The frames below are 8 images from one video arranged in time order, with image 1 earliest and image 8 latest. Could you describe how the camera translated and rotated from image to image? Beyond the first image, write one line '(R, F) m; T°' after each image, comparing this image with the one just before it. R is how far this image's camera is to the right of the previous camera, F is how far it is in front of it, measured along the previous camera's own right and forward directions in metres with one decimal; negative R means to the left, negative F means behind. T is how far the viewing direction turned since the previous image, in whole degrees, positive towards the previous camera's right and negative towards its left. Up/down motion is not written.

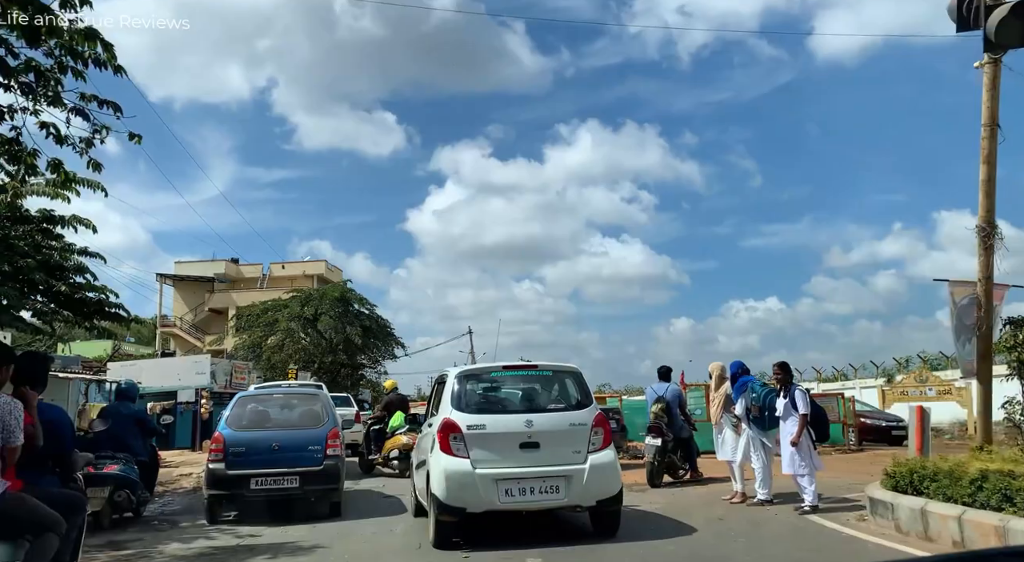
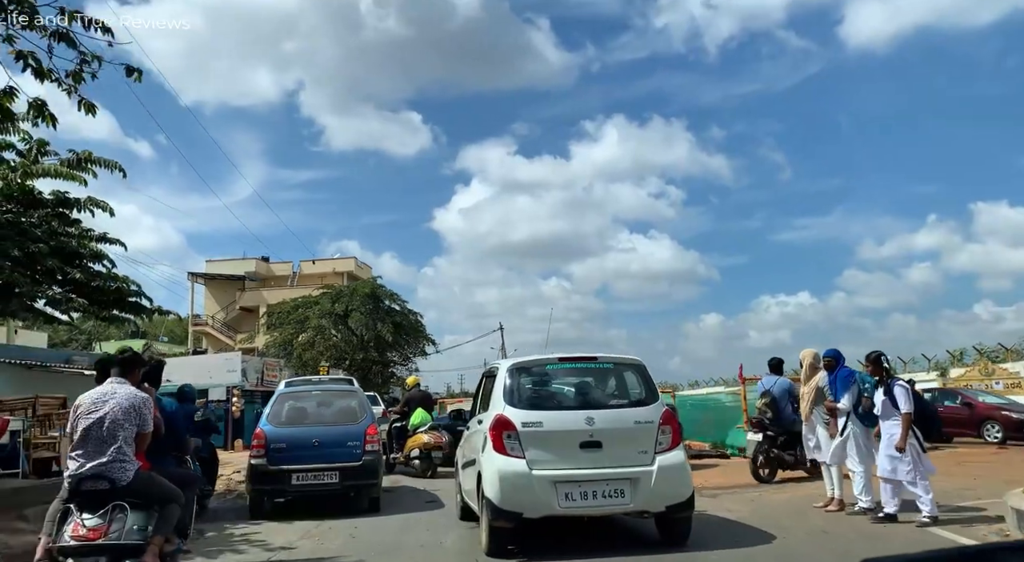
(-0.3, +0.8) m; -2°
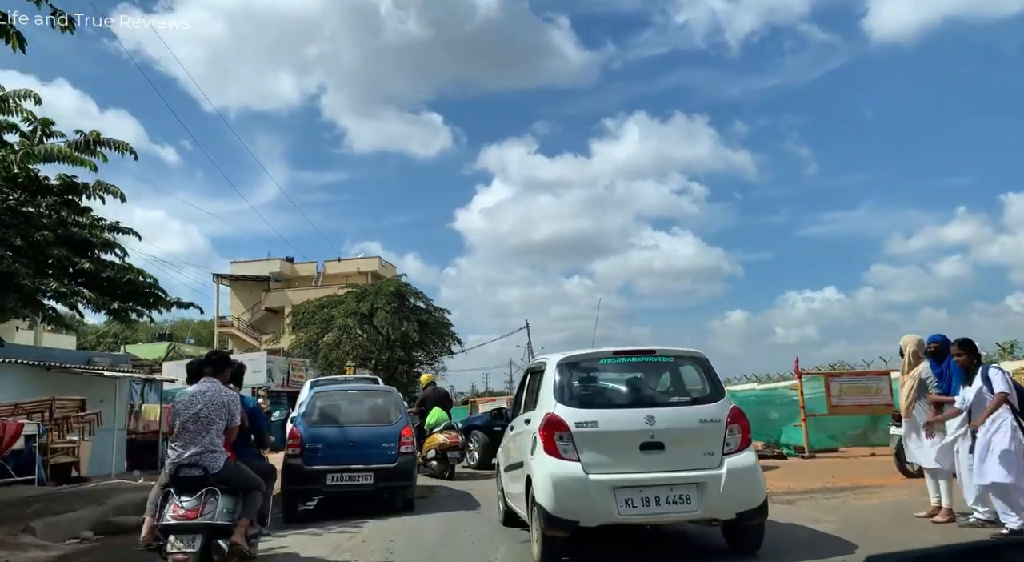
(-0.2, +0.7) m; -2°
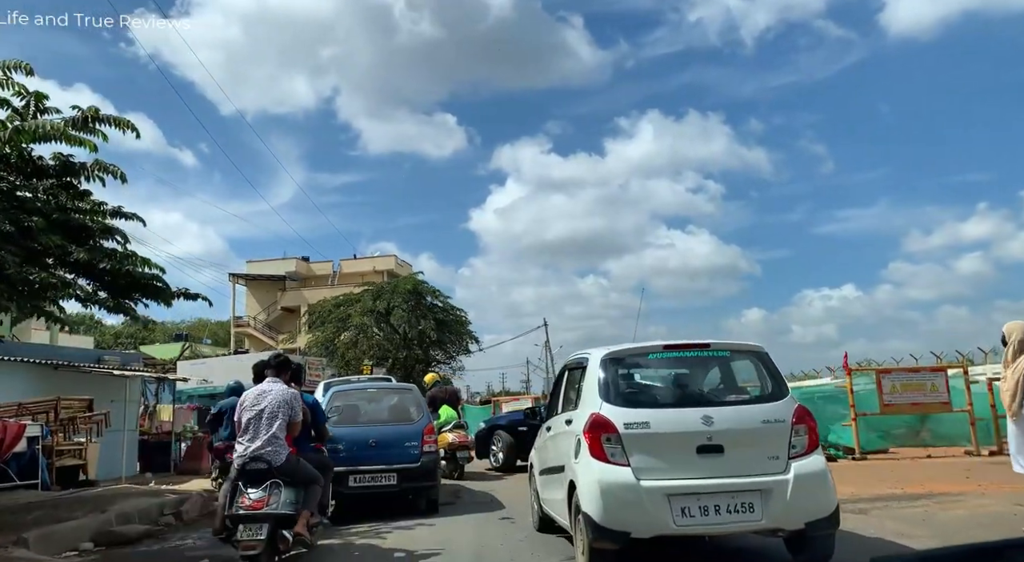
(-0.2, +0.6) m; -1°
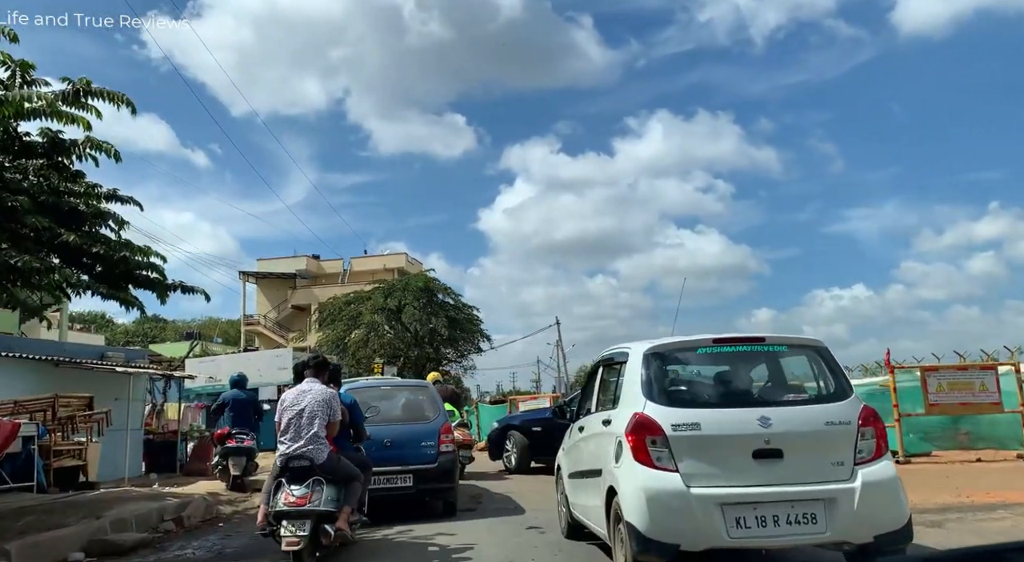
(-0.1, +0.5) m; -1°
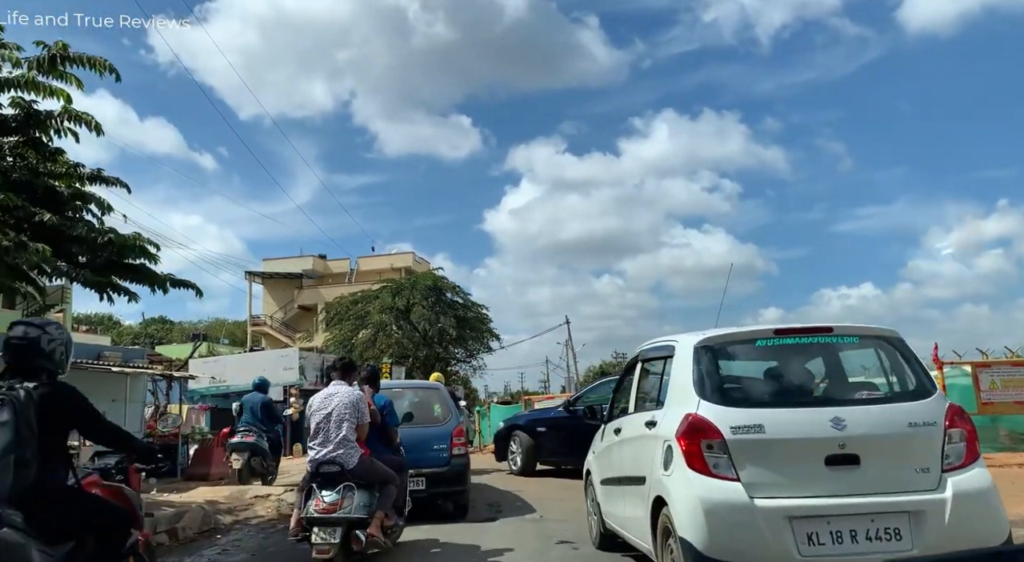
(-0.1, +0.6) m; 0°
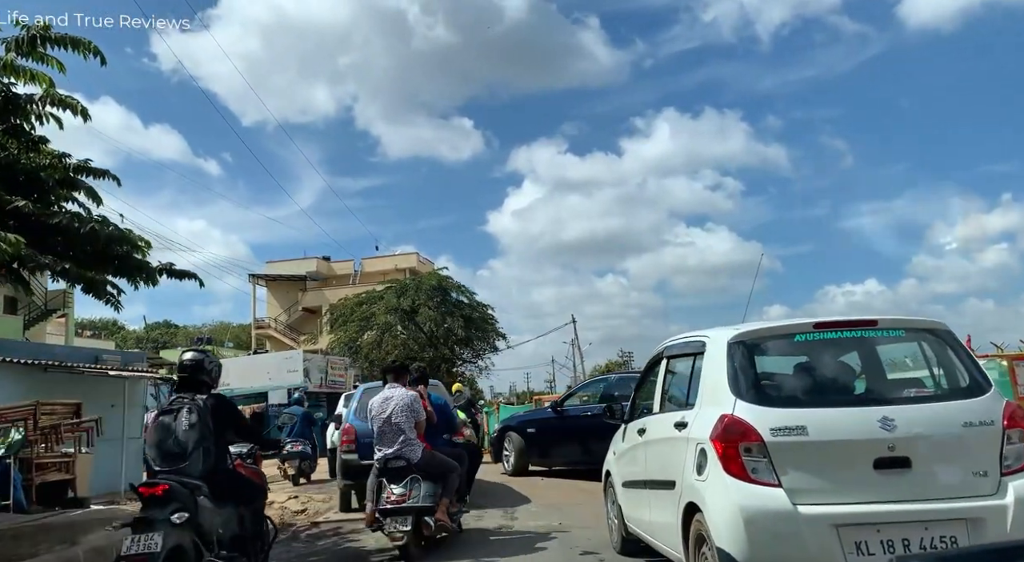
(-0.1, +0.4) m; 0°
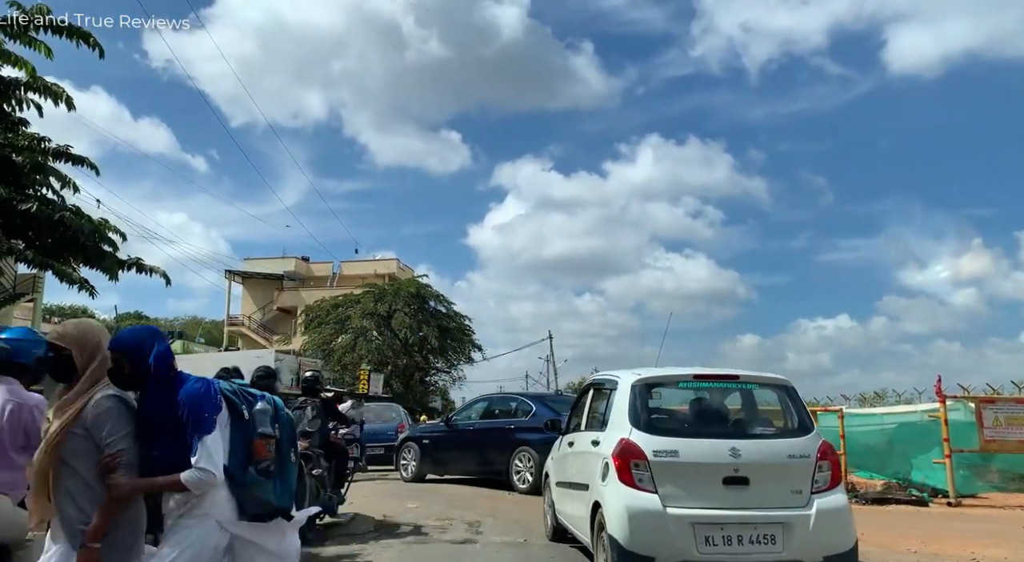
(0.0, 0.0) m; +2°
